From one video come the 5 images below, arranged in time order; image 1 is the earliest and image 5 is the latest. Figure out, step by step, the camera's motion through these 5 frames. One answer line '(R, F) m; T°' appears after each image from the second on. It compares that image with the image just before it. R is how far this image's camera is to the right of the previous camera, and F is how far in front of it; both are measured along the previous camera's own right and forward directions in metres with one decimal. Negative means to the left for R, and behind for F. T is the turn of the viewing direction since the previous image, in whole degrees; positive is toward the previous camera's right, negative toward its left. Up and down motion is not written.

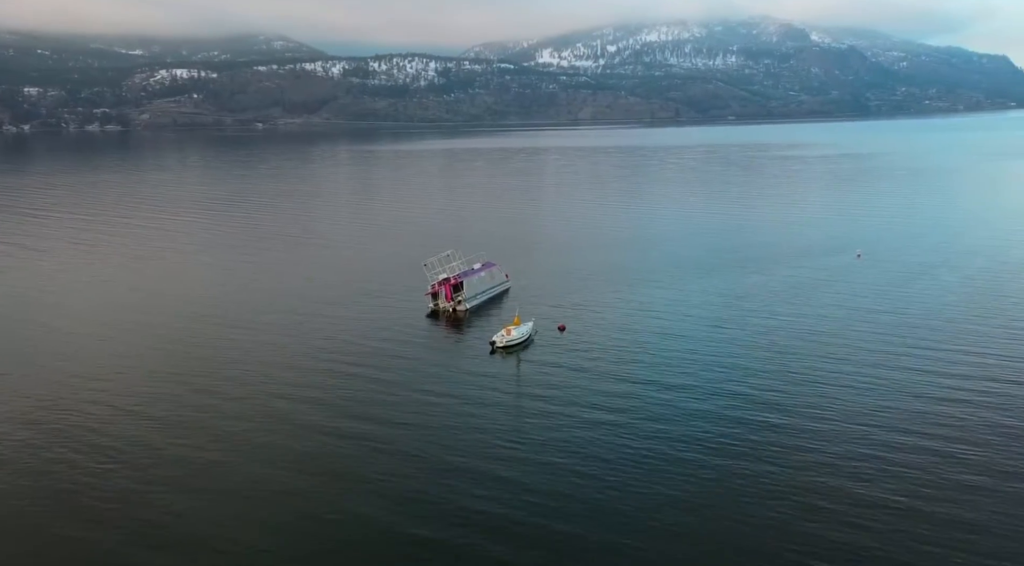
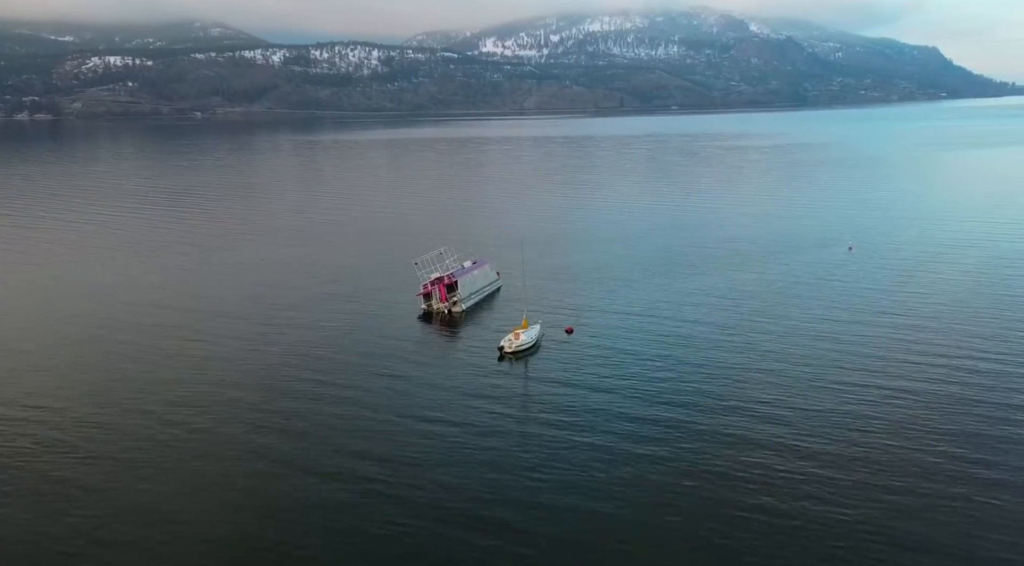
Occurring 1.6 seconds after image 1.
(-1.5, +1.4) m; +4°
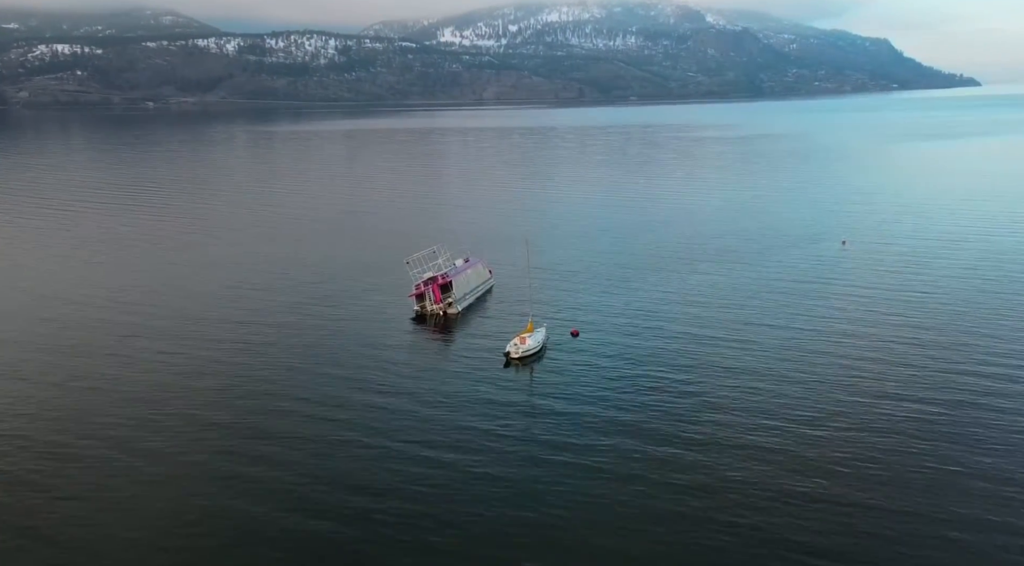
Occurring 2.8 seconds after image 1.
(-1.0, +1.2) m; +3°
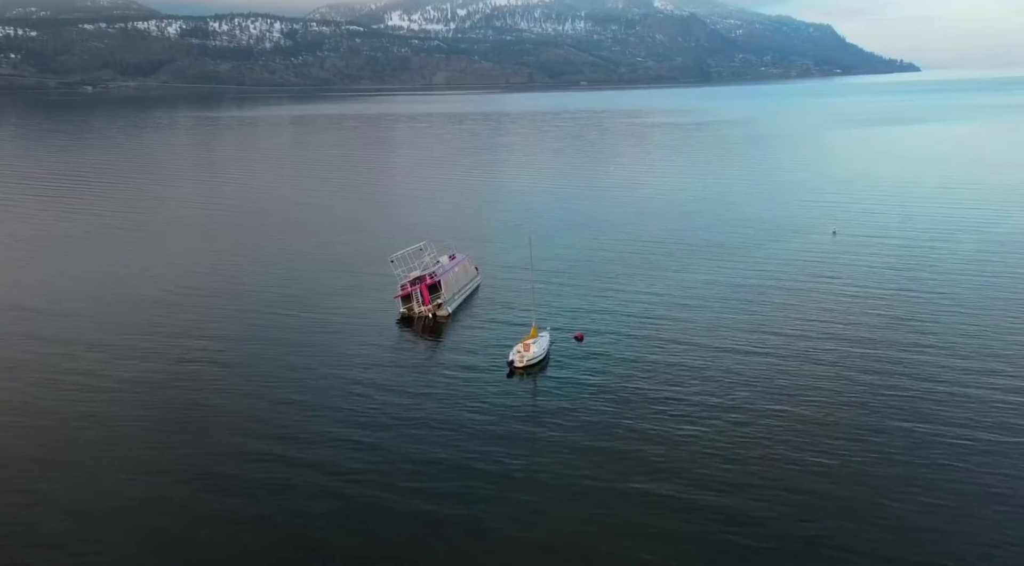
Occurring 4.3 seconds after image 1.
(-1.1, +1.7) m; +3°
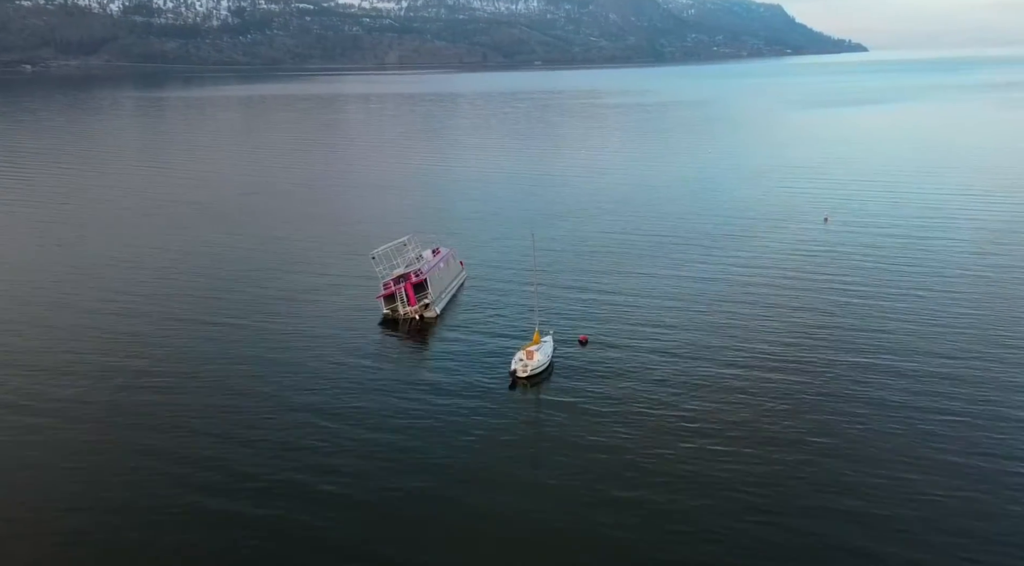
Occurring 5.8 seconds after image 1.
(-0.9, +1.7) m; +3°
